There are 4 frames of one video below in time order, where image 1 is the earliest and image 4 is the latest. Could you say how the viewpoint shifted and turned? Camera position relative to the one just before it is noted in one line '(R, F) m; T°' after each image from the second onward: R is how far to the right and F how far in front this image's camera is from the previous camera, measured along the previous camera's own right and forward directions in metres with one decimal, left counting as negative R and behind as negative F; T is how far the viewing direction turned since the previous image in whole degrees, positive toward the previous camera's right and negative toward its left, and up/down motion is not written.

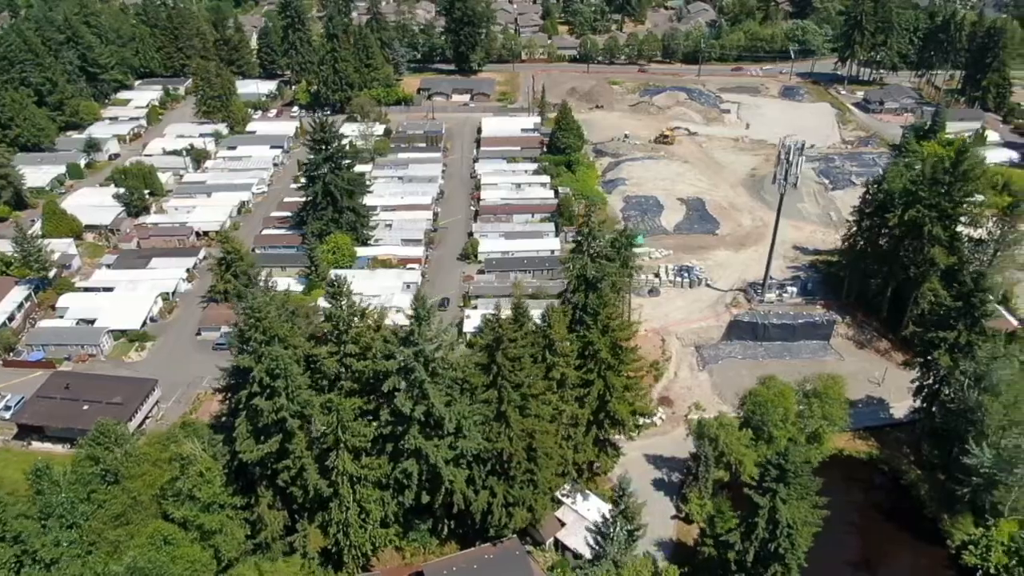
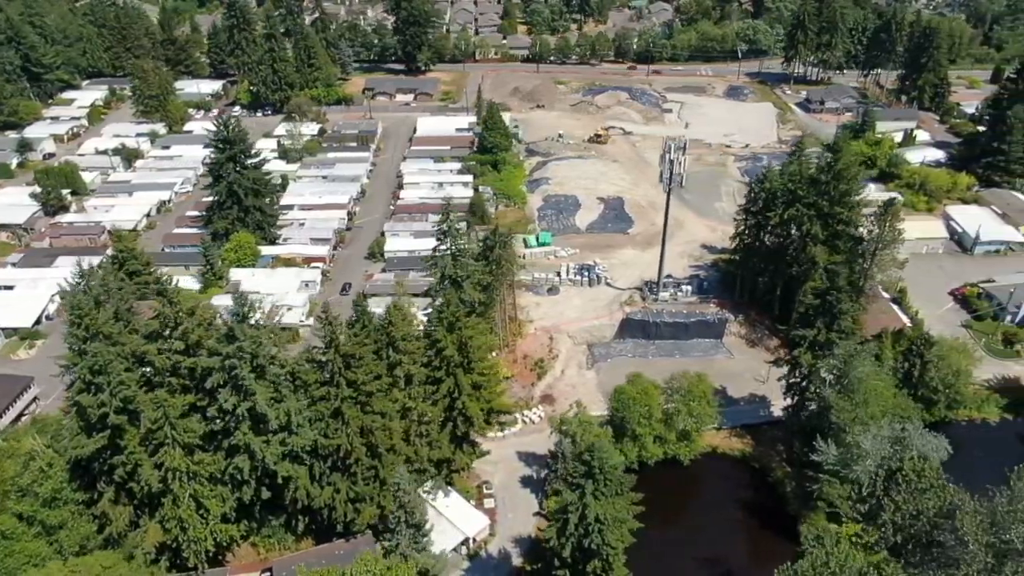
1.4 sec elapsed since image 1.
(+7.2, -0.2) m; 0°
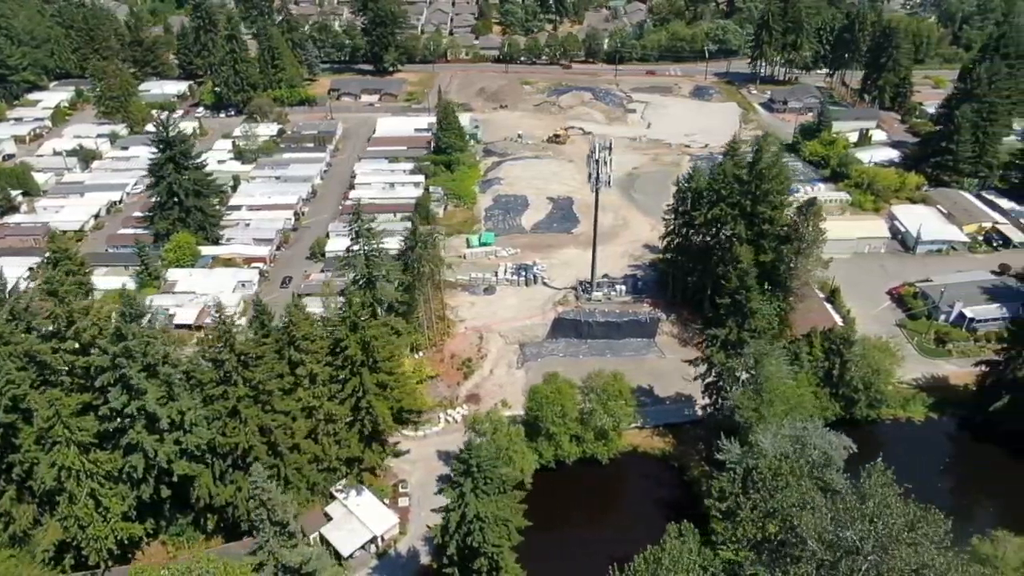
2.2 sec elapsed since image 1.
(+4.6, -0.1) m; 0°
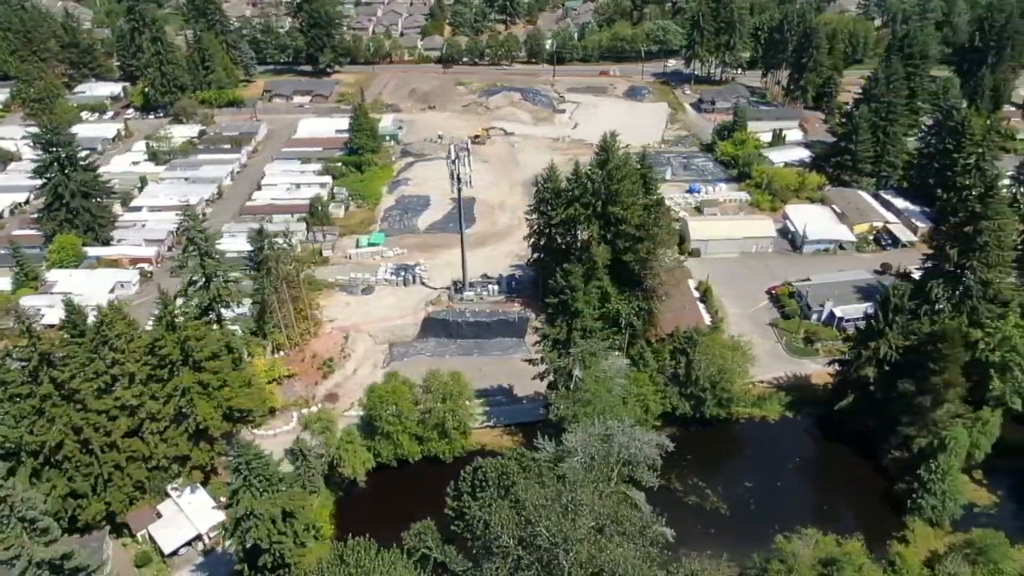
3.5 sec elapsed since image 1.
(+8.9, -0.3) m; 0°
